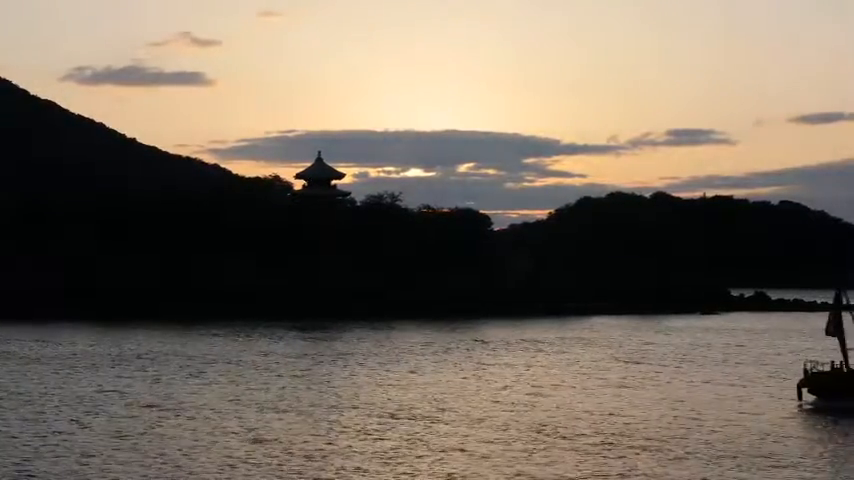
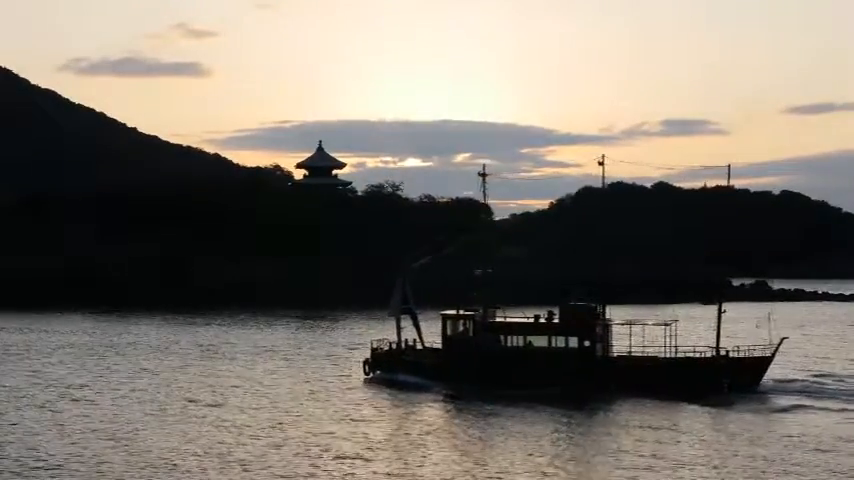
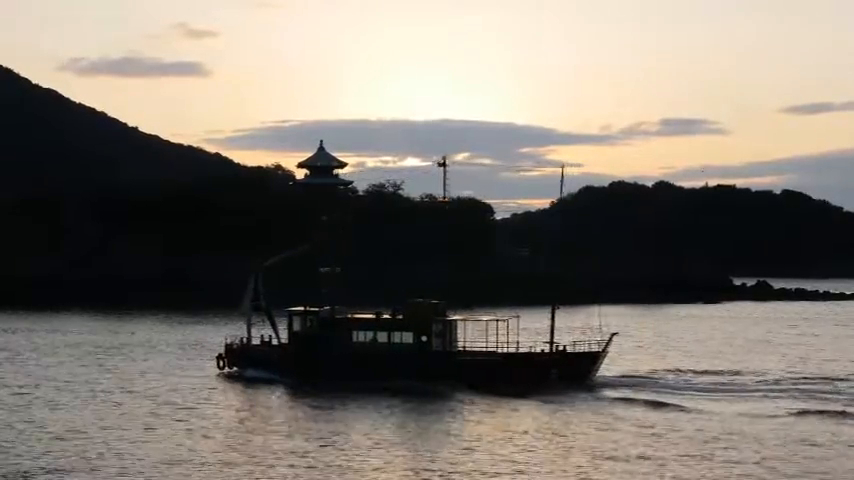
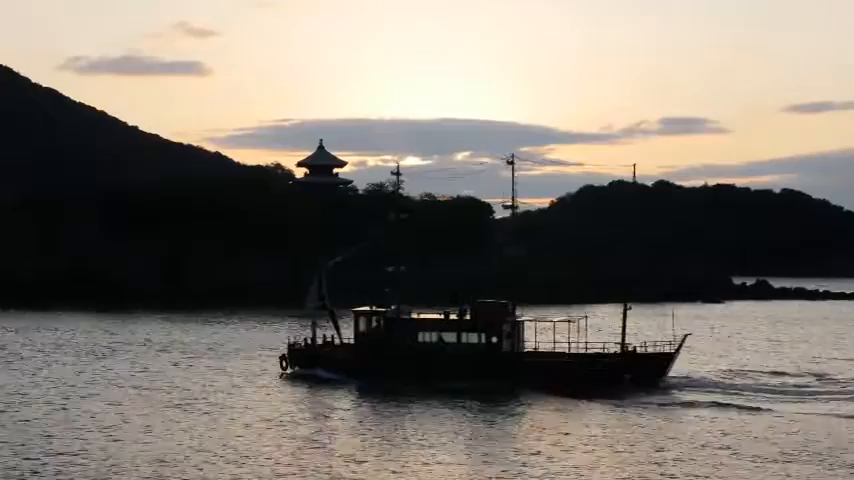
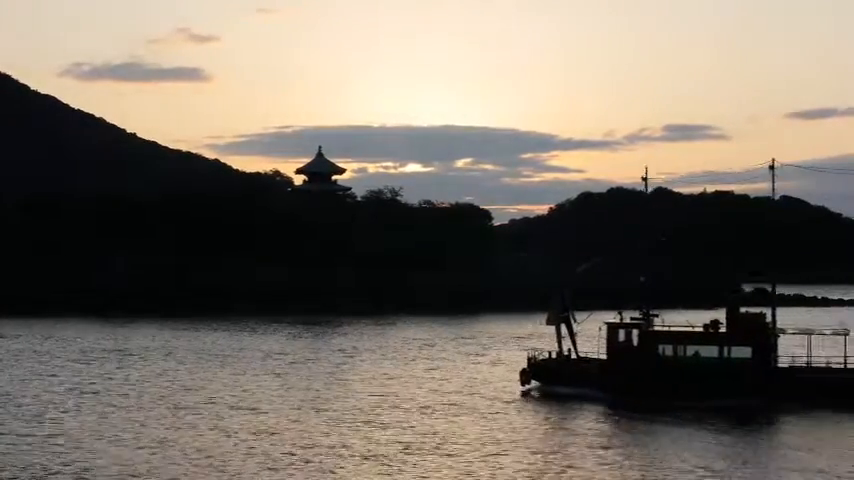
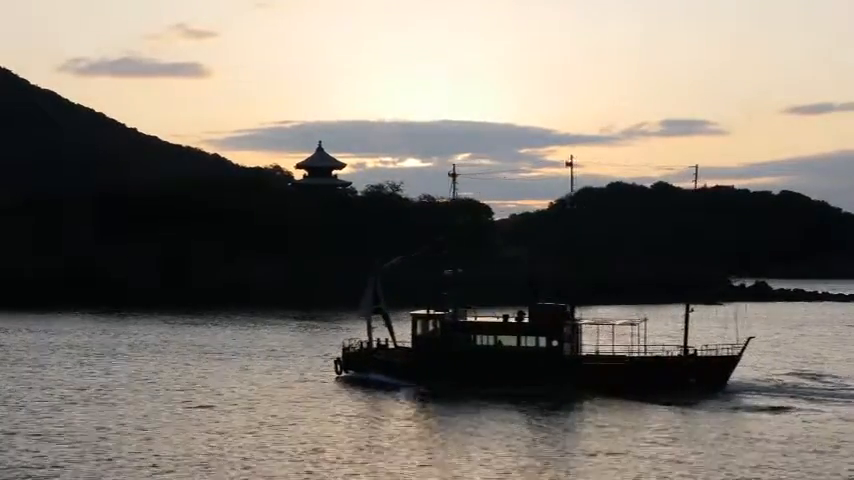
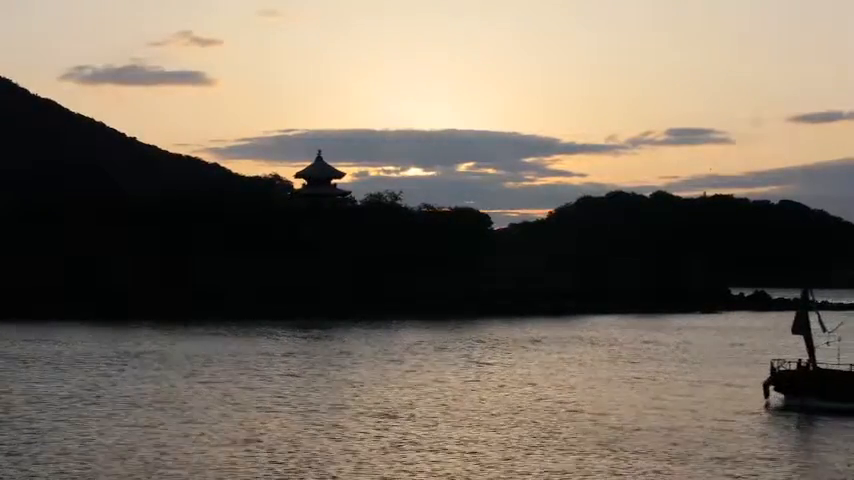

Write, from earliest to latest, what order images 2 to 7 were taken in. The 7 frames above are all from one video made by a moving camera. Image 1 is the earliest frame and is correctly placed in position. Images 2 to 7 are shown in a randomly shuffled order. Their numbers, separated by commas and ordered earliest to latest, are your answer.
7, 5, 2, 6, 4, 3
